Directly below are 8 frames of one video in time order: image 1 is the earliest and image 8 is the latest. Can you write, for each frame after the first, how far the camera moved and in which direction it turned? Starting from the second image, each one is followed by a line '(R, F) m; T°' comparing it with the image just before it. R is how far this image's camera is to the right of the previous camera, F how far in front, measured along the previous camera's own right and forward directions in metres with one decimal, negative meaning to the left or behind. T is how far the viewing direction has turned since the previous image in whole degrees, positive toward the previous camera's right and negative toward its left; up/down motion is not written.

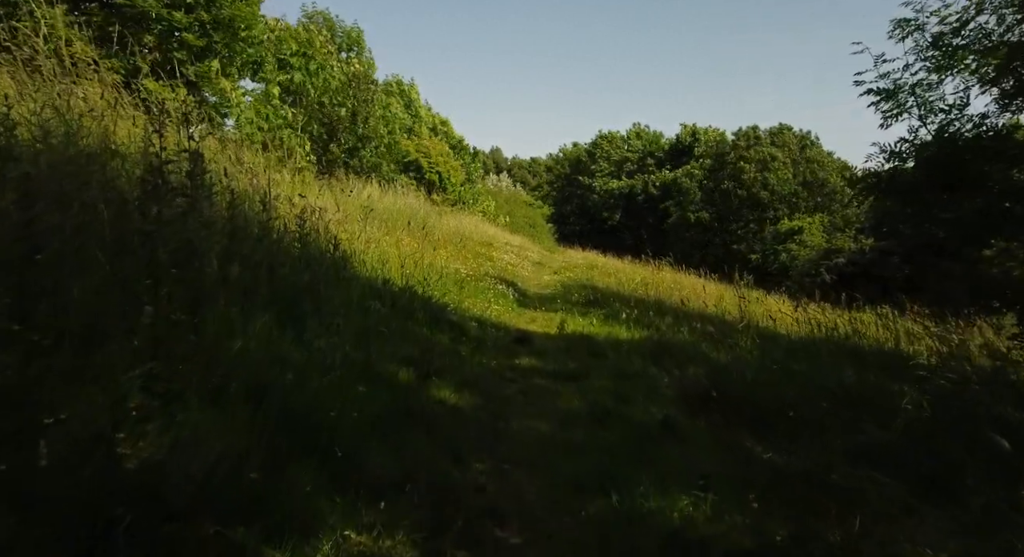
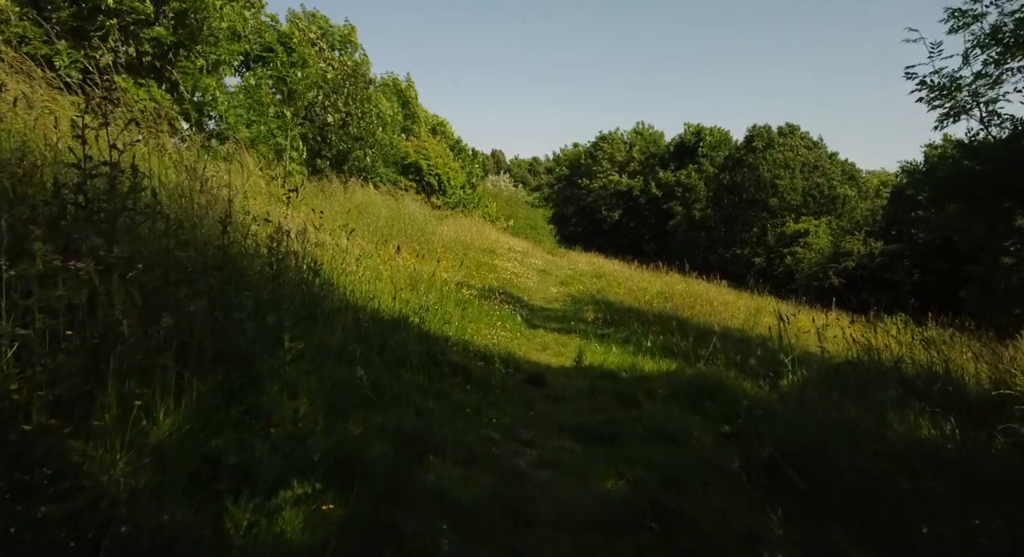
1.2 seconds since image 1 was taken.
(-0.1, +0.9) m; 0°
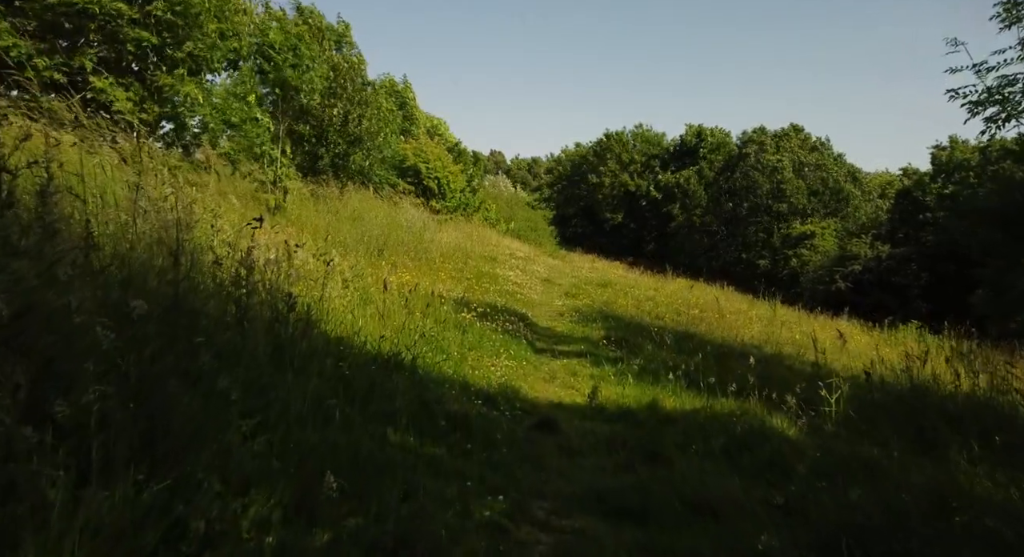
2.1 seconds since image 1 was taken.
(0.0, +0.7) m; 0°
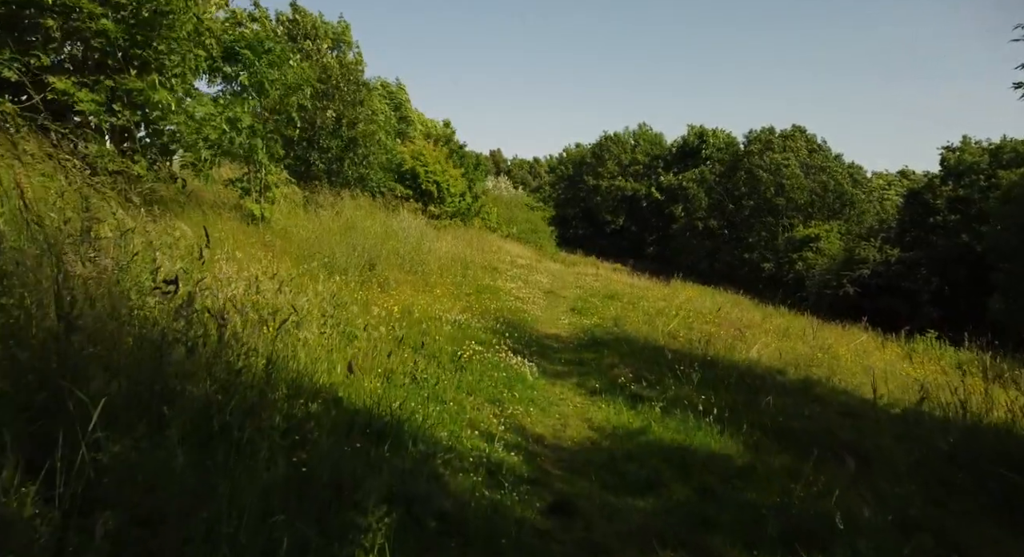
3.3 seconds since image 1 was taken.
(0.0, +0.9) m; 0°
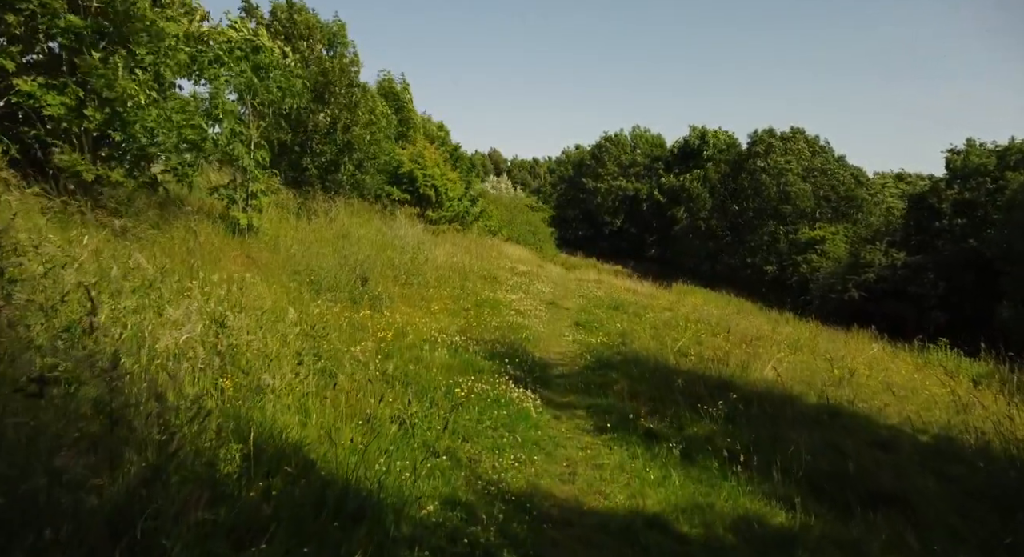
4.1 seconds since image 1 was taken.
(0.0, +0.6) m; 0°
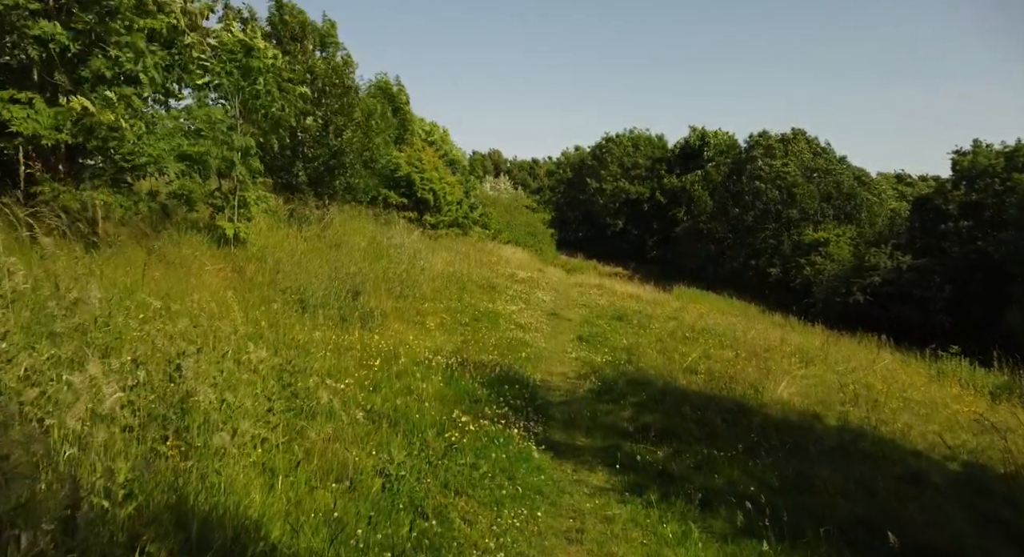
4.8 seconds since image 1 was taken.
(0.0, +0.6) m; 0°
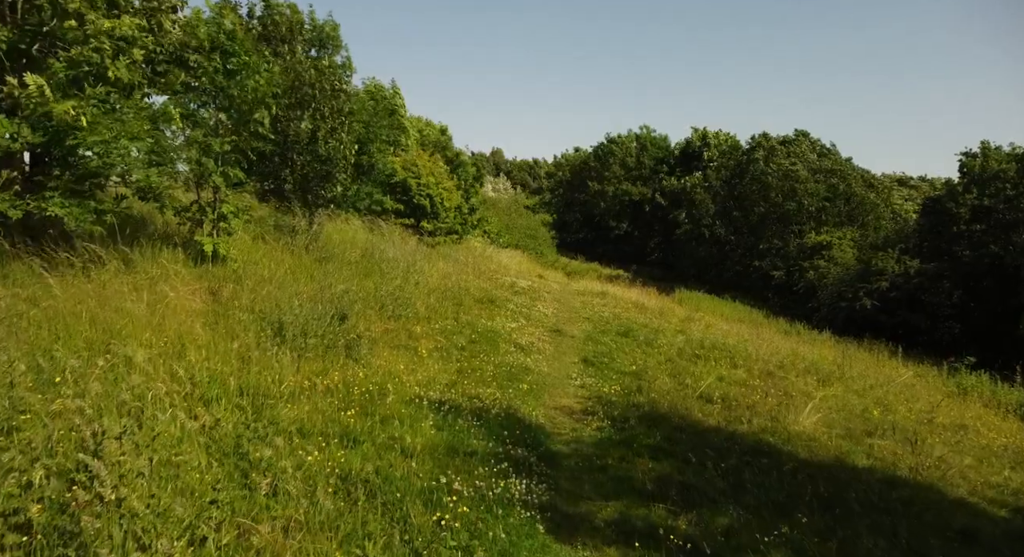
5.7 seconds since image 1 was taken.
(0.0, +0.8) m; 0°
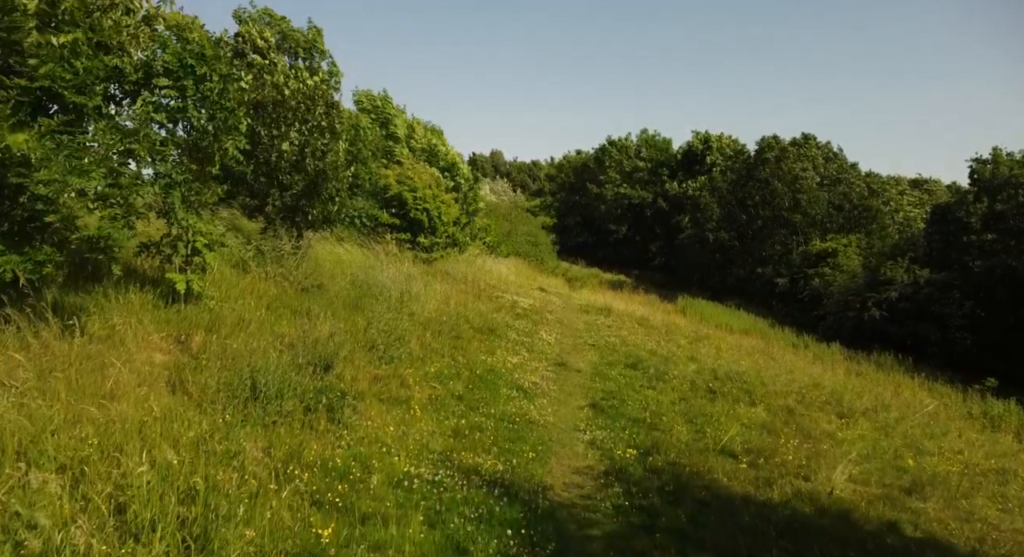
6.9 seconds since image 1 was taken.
(0.0, +0.9) m; 0°
